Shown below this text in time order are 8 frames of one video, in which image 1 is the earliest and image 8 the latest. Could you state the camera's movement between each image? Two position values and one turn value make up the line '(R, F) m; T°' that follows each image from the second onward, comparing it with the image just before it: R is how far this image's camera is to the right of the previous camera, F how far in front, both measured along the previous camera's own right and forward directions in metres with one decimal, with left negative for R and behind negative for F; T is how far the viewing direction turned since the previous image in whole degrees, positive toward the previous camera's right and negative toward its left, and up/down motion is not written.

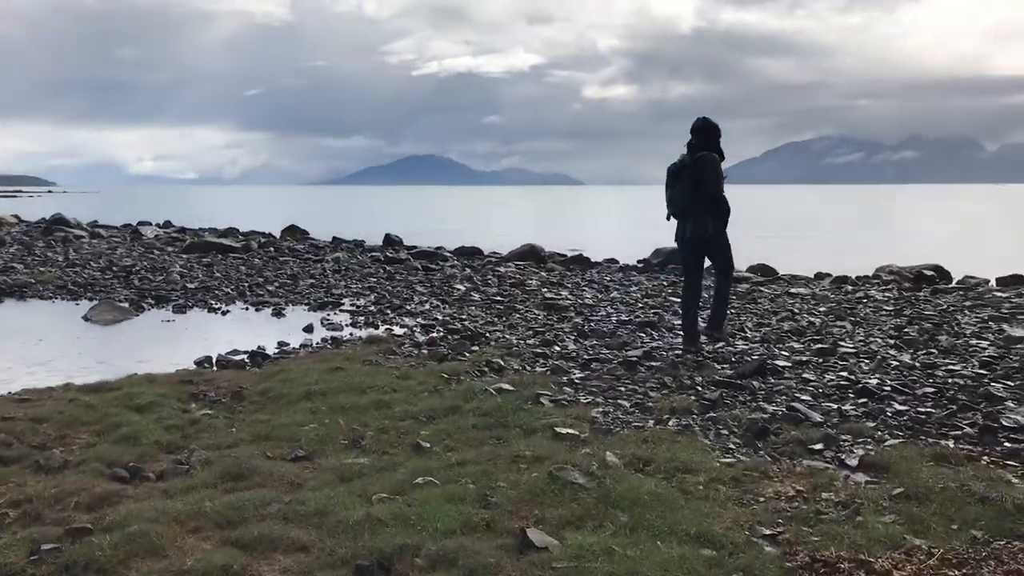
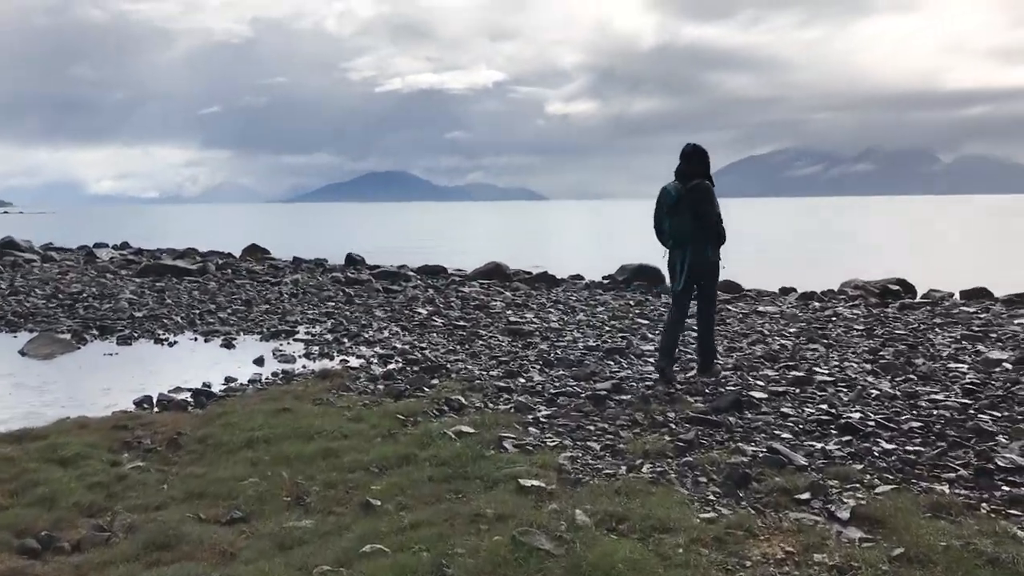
(+0.1, +0.7) m; +2°
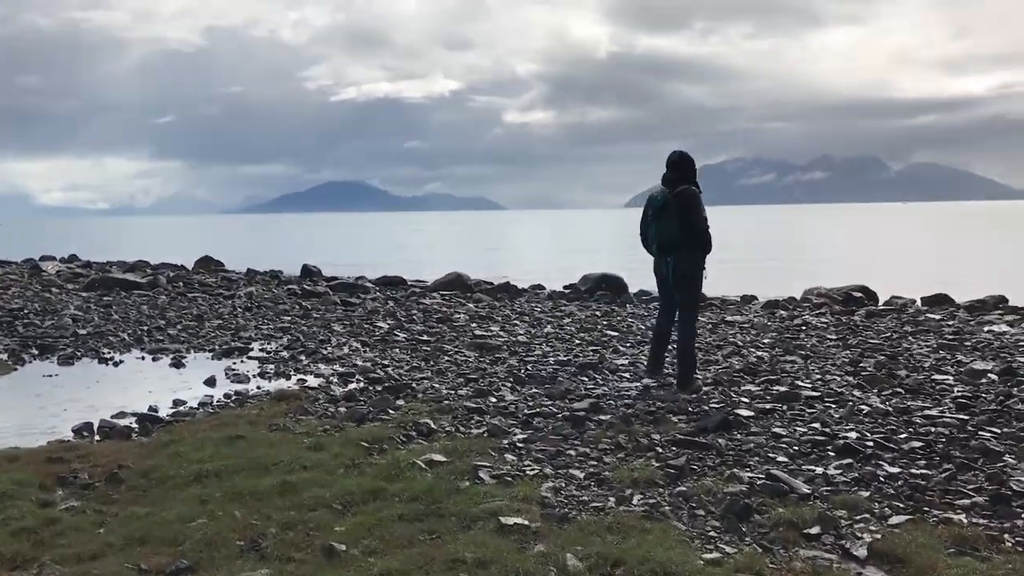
(-0.1, +0.7) m; +3°
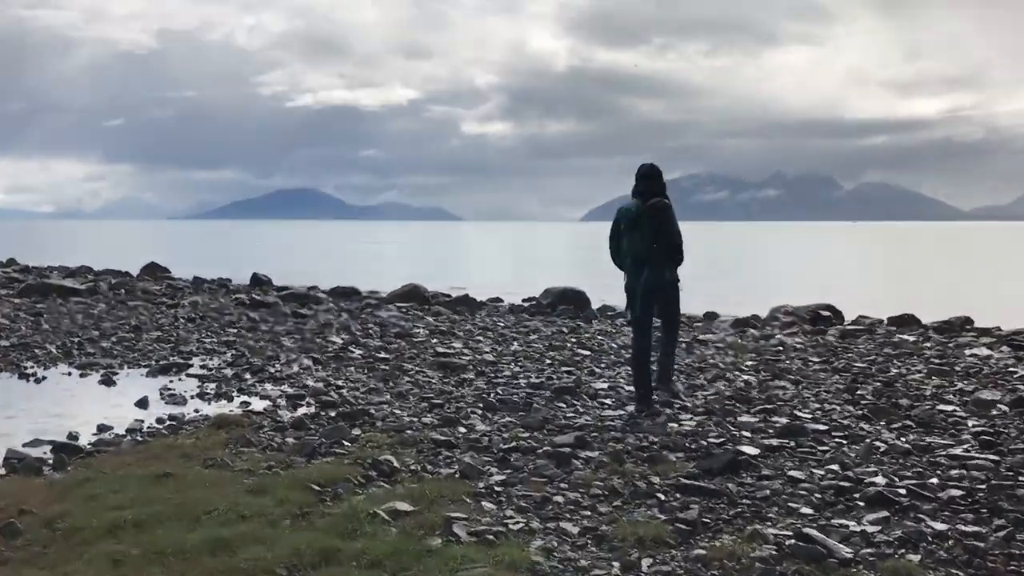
(-0.2, +1.3) m; +3°
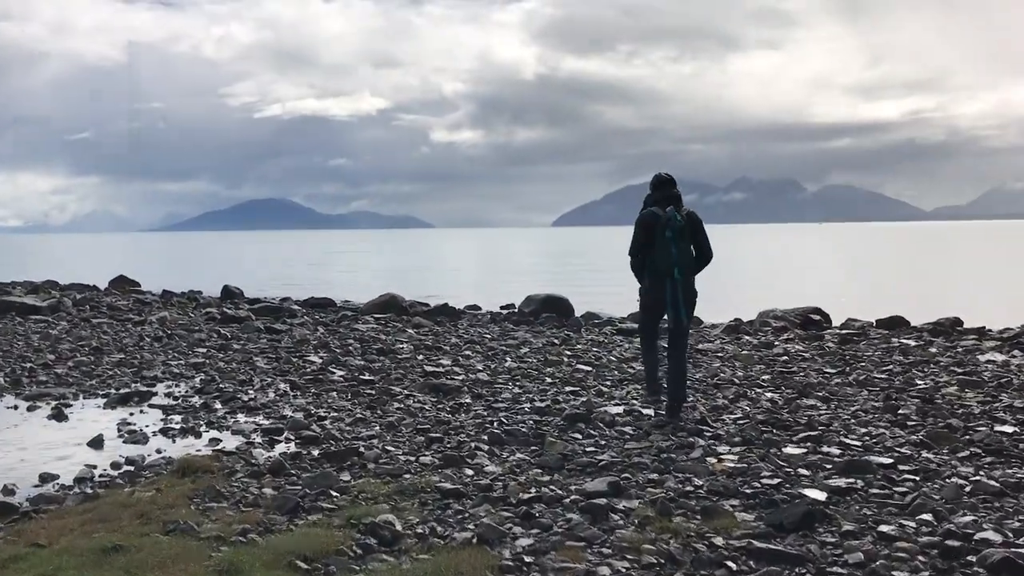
(-0.4, +1.6) m; +2°
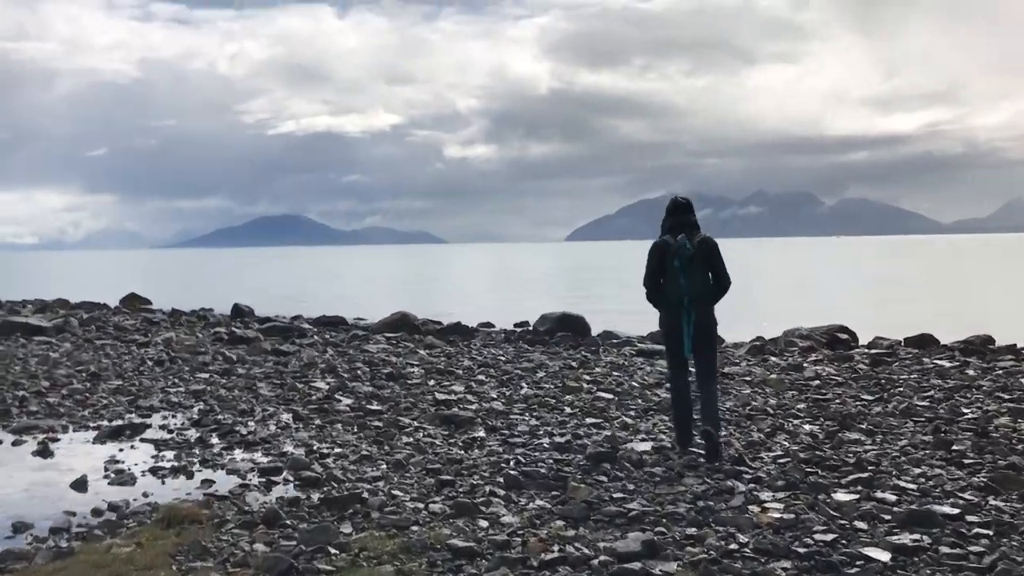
(0.0, +0.9) m; -1°
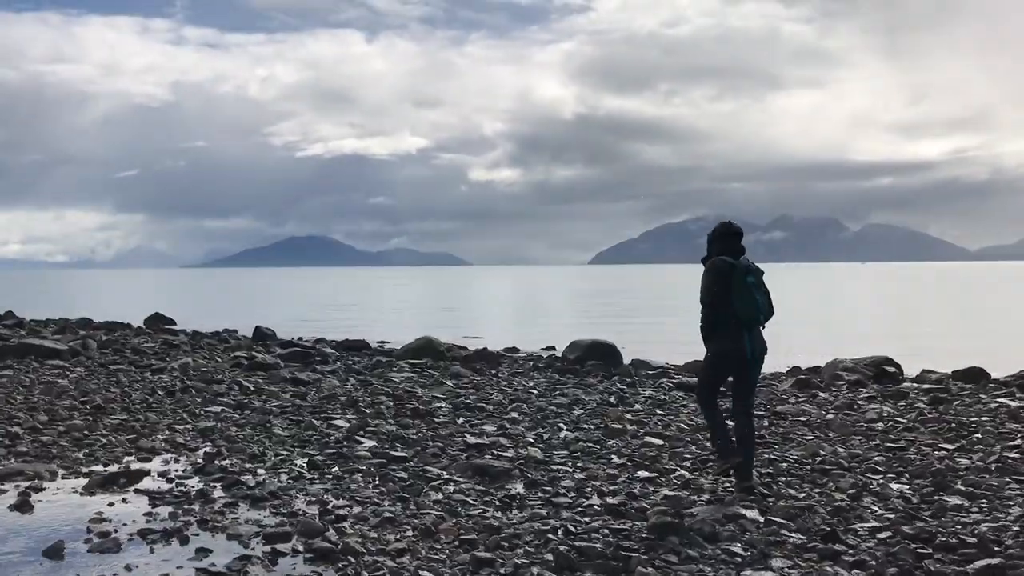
(-0.3, +1.6) m; -1°
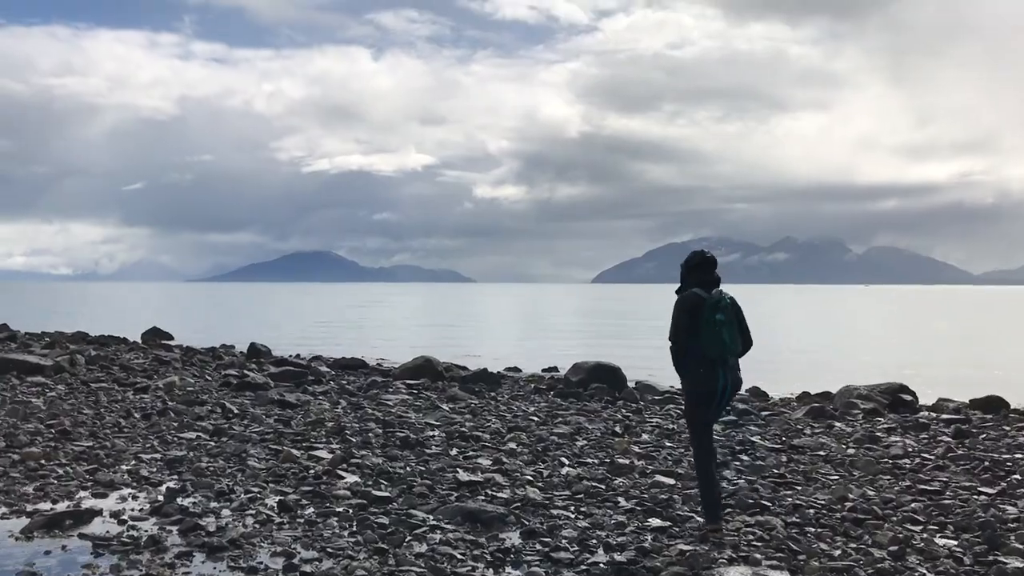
(+0.1, +1.3) m; 0°
